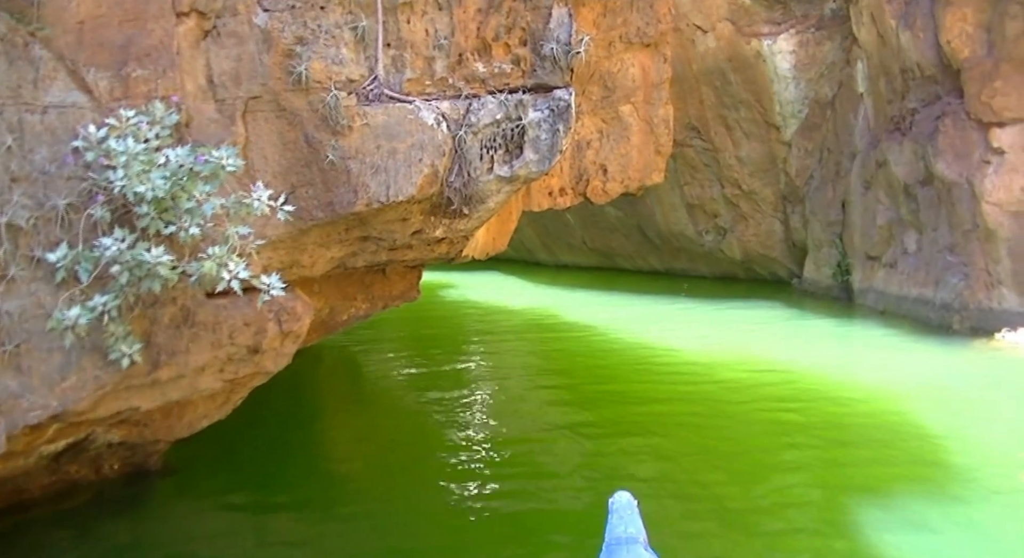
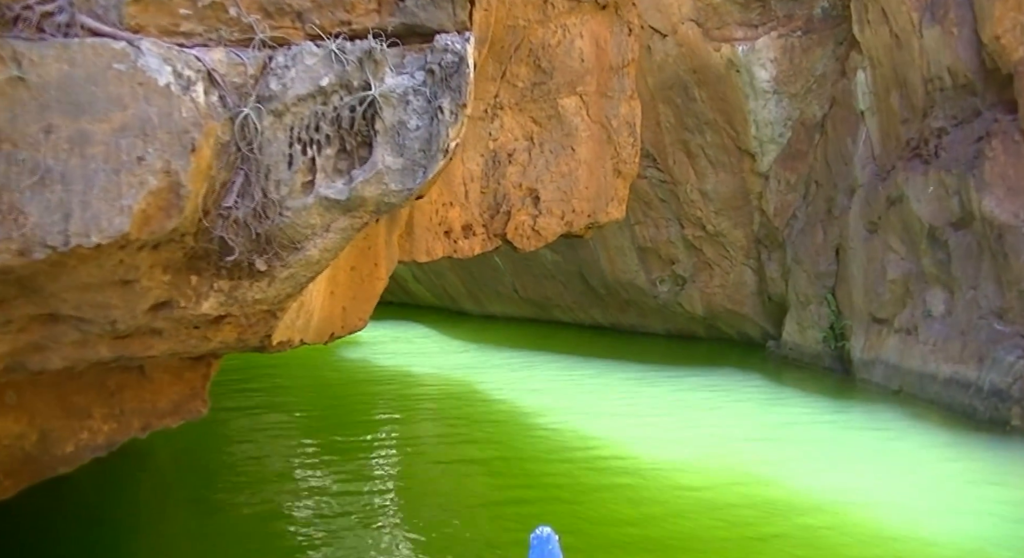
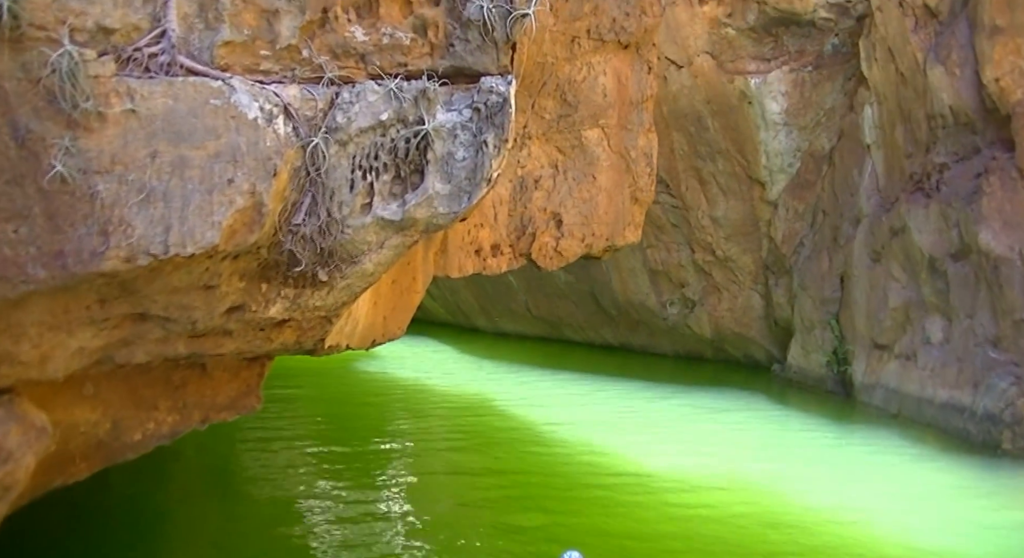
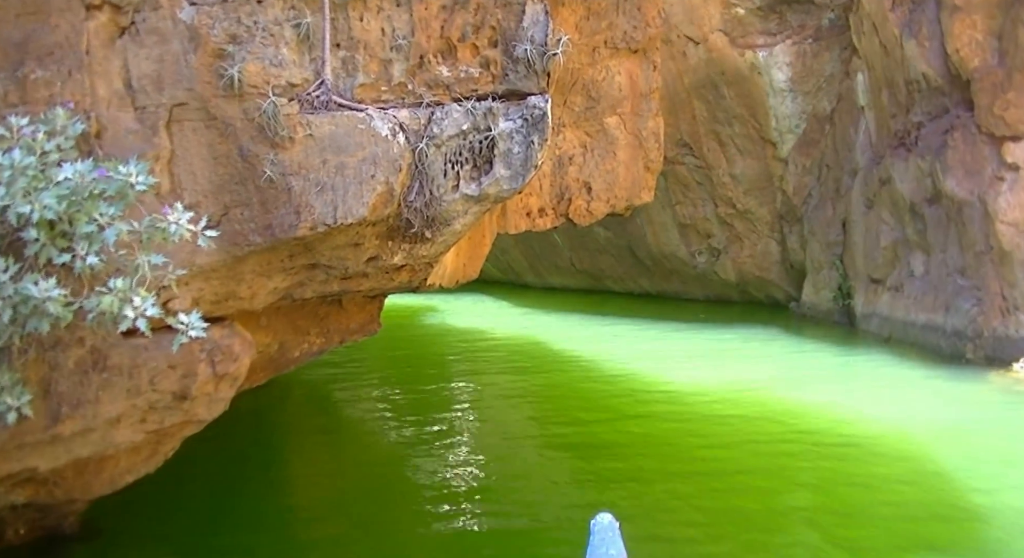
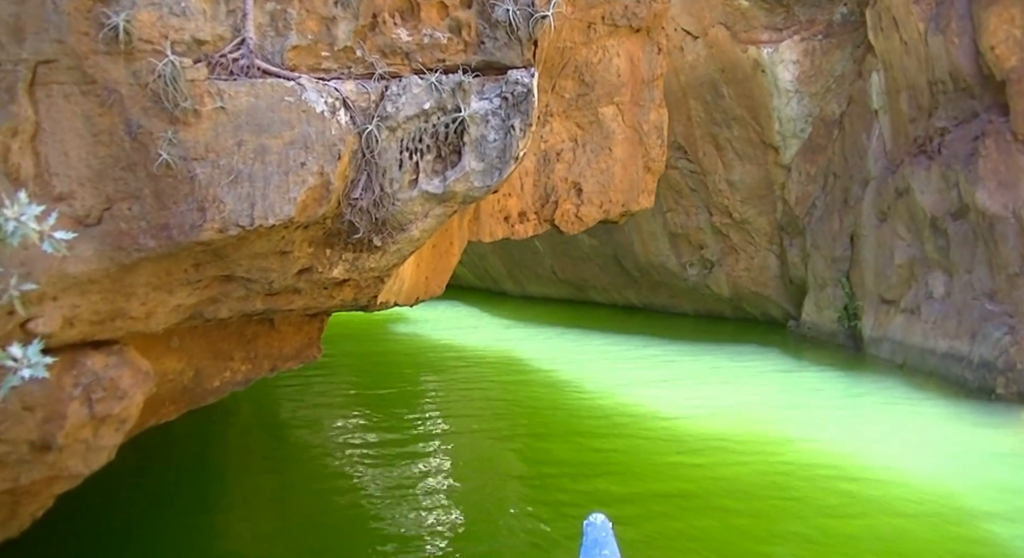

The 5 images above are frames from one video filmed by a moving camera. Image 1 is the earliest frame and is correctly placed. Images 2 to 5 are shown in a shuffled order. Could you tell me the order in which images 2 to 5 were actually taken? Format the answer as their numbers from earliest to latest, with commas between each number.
4, 5, 3, 2
